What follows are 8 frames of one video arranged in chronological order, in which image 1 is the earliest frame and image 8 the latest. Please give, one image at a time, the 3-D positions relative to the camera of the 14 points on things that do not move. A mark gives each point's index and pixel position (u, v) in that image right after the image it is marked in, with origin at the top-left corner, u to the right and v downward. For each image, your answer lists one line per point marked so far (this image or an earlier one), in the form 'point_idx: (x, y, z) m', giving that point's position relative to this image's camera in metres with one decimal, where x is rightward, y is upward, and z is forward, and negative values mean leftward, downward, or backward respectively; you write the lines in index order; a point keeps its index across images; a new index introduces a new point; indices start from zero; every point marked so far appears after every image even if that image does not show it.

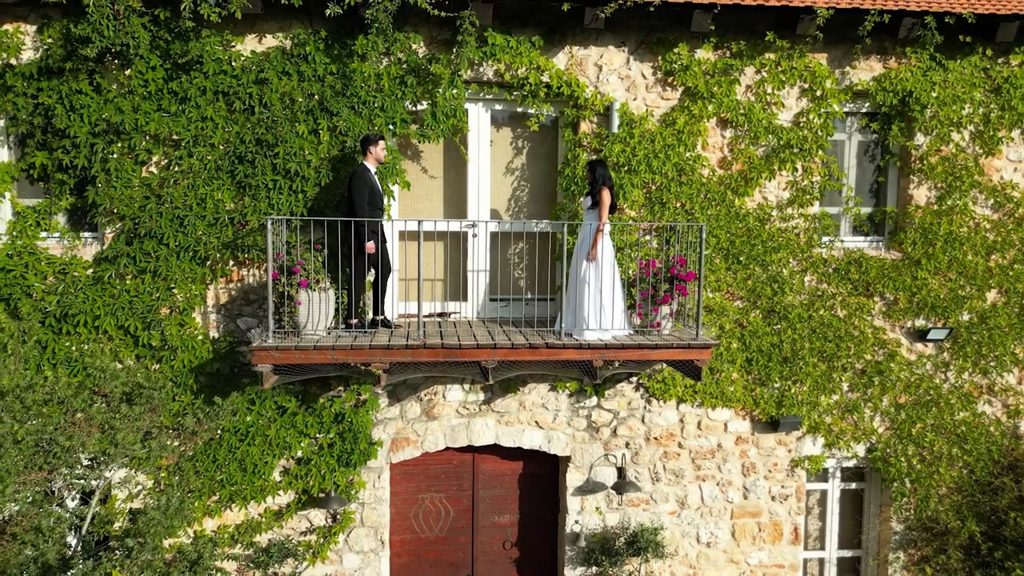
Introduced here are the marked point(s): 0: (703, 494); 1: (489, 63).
0: (+1.5, -1.6, +5.9) m
1: (-0.2, +1.7, +5.4) m
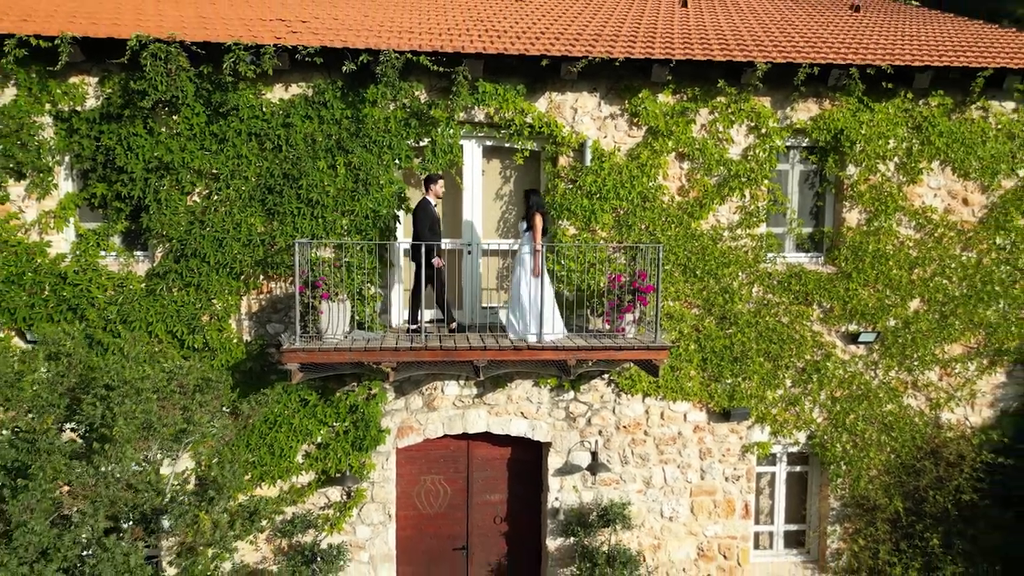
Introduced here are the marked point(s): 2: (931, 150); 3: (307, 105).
0: (+1.4, -1.7, +6.8) m
1: (-0.3, +1.6, +6.4) m
2: (+3.8, +1.3, +6.8) m
3: (-1.7, +1.5, +6.2) m
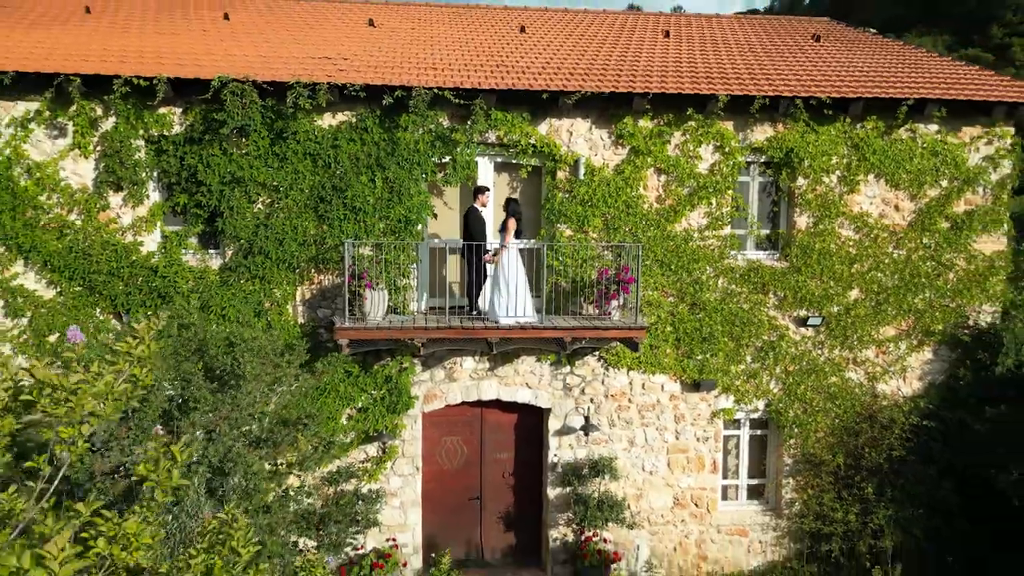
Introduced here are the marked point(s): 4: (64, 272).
0: (+1.5, -1.6, +8.2) m
1: (-0.2, +1.7, +7.7) m
2: (+3.9, +1.4, +8.2) m
3: (-1.6, +1.6, +7.6) m
4: (-4.5, +0.2, +7.4) m
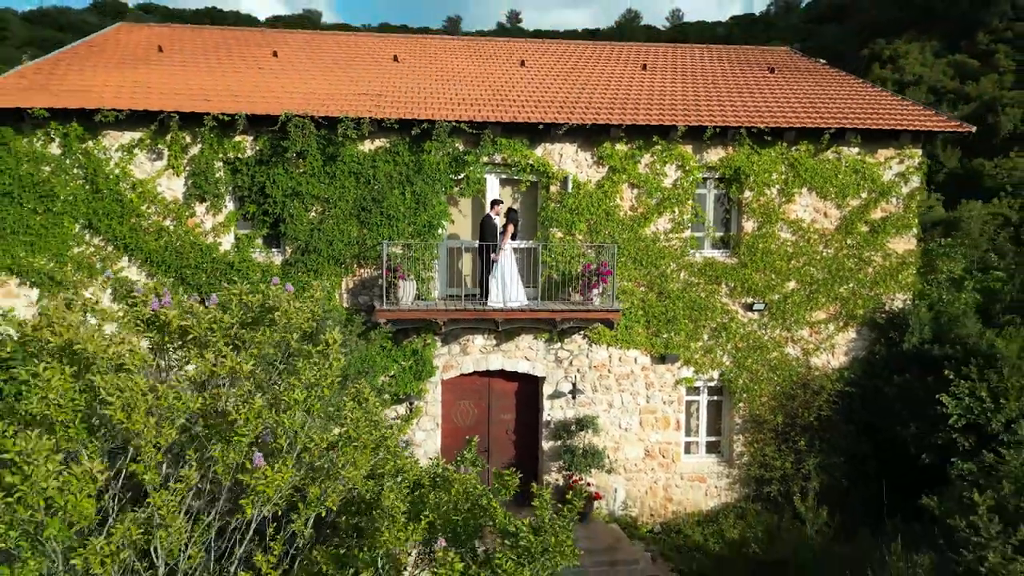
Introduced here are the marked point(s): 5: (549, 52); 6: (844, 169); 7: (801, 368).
0: (+1.5, -1.5, +10.2) m
1: (-0.2, +1.8, +9.7) m
2: (+3.9, +1.5, +10.1) m
3: (-1.6, +1.7, +9.5) m
4: (-4.4, +0.3, +9.3) m
5: (+0.7, +4.3, +13.2) m
6: (+4.6, +1.6, +10.2) m
7: (+4.1, -1.1, +10.3) m
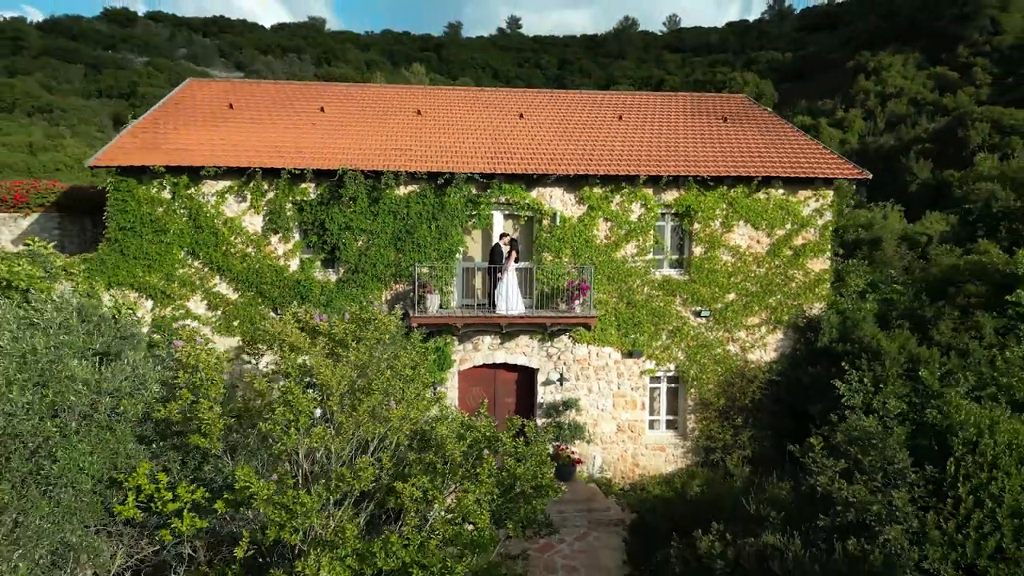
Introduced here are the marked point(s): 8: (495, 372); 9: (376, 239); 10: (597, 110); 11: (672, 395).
0: (+1.5, -1.7, +13.0) m
1: (-0.2, +1.6, +12.5) m
2: (+4.0, +1.3, +13.0) m
3: (-1.6, +1.5, +12.4) m
4: (-4.4, +0.1, +12.2) m
5: (+0.7, +4.1, +16.1) m
6: (+4.6, +1.4, +13.0) m
7: (+4.1, -1.3, +13.2) m
8: (-0.3, -1.5, +13.1) m
9: (-2.3, +0.8, +12.3) m
10: (+1.8, +3.8, +15.9) m
11: (+2.9, -2.0, +13.5) m
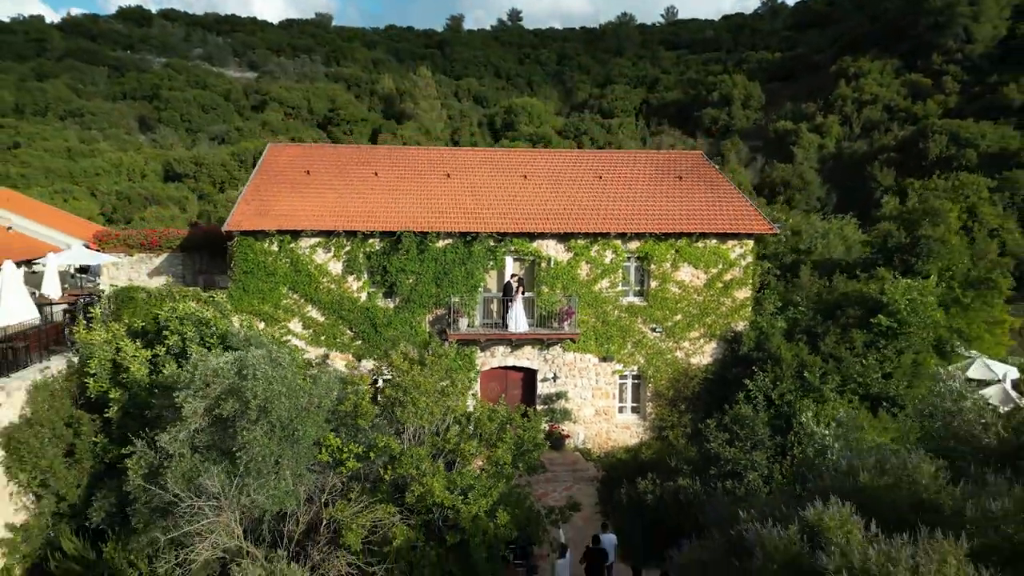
0: (+1.7, -2.3, +18.0) m
1: (0.0, +1.0, +17.4) m
2: (+4.1, +0.7, +17.9) m
3: (-1.4, +1.0, +17.3) m
4: (-4.2, -0.5, +17.1) m
5: (+0.9, +3.6, +21.0) m
6: (+4.8, +0.9, +18.0) m
7: (+4.2, -1.9, +18.2) m
8: (-0.1, -2.1, +18.1) m
9: (-2.1, +0.2, +17.2) m
10: (+2.0, +3.3, +20.7) m
11: (+3.1, -2.5, +18.5) m
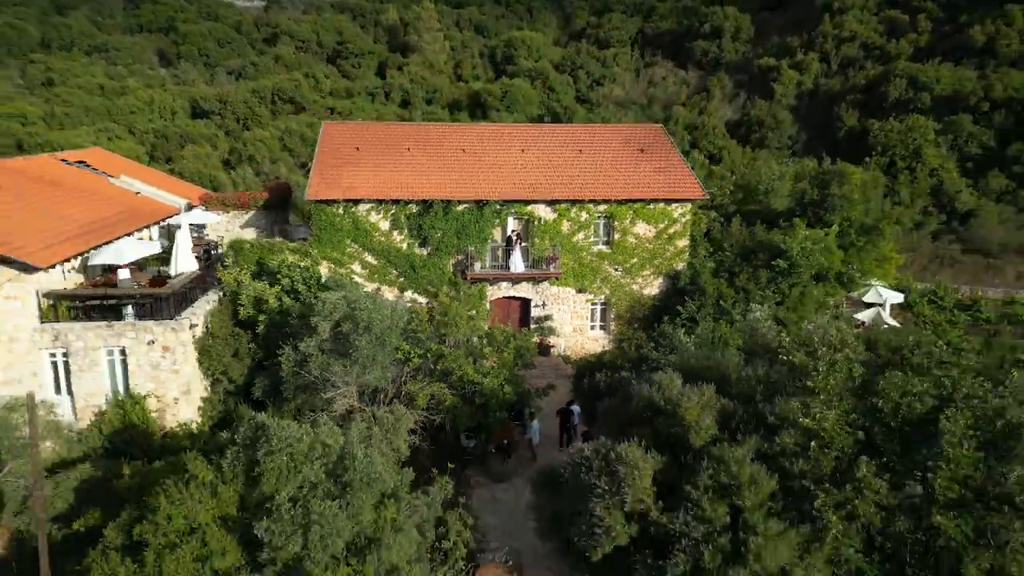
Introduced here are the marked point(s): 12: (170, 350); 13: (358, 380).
0: (+1.7, -0.6, +24.8) m
1: (0.0, +2.6, +23.9) m
2: (+4.1, +2.3, +24.3) m
3: (-1.4, +2.5, +23.7) m
4: (-4.2, +1.1, +23.7) m
5: (+0.9, +5.5, +27.1) m
6: (+4.8, +2.5, +24.4) m
7: (+4.3, -0.2, +24.9) m
8: (-0.1, -0.4, +24.8) m
9: (-2.1, +1.8, +23.7) m
10: (+2.0, +5.3, +26.8) m
11: (+3.1, -0.8, +25.3) m
12: (-8.0, -1.4, +17.3) m
13: (-3.4, -2.1, +16.6) m
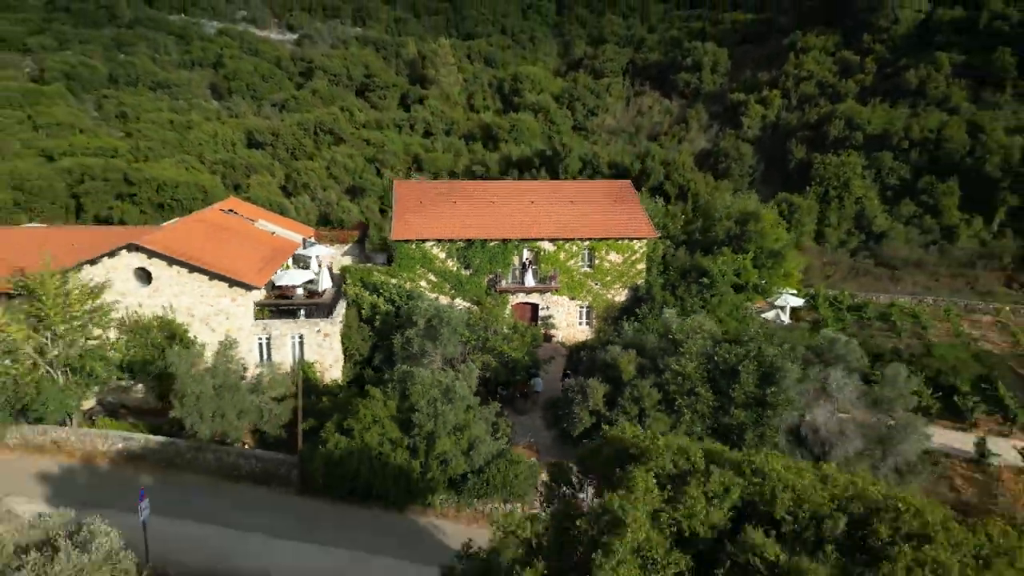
0: (+2.4, -1.1, +36.8) m
1: (+0.7, +2.1, +35.9) m
2: (+4.8, +1.9, +36.4) m
3: (-0.7, +2.1, +35.7) m
4: (-3.5, +0.6, +35.8) m
5: (+1.6, +5.1, +39.1) m
6: (+5.5, +2.1, +36.4) m
7: (+5.0, -0.7, +37.0) m
8: (+0.6, -0.8, +36.9) m
9: (-1.4, +1.3, +35.8) m
10: (+2.7, +4.8, +38.9) m
11: (+3.8, -1.3, +37.3) m
12: (-7.3, -1.9, +29.4) m
13: (-2.8, -2.5, +28.6) m
